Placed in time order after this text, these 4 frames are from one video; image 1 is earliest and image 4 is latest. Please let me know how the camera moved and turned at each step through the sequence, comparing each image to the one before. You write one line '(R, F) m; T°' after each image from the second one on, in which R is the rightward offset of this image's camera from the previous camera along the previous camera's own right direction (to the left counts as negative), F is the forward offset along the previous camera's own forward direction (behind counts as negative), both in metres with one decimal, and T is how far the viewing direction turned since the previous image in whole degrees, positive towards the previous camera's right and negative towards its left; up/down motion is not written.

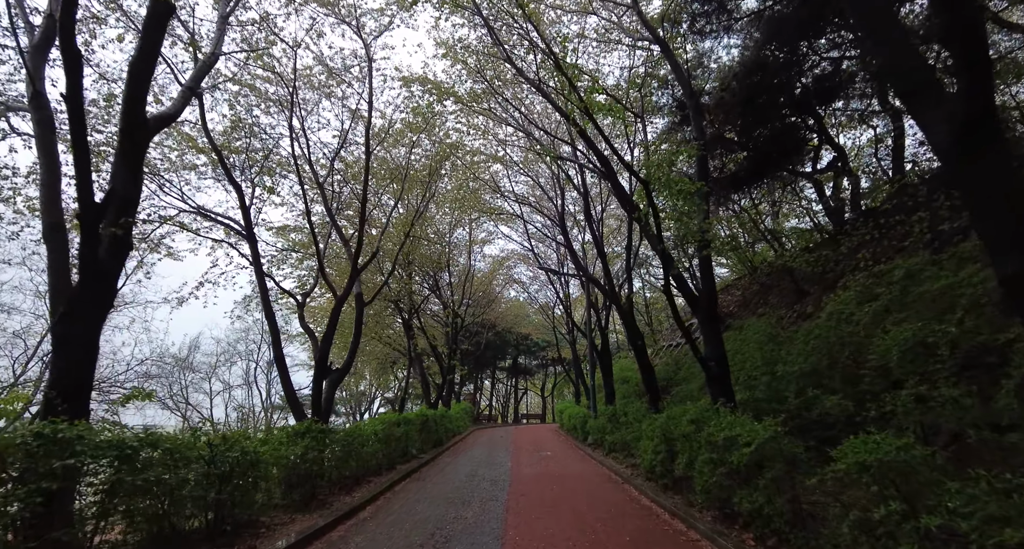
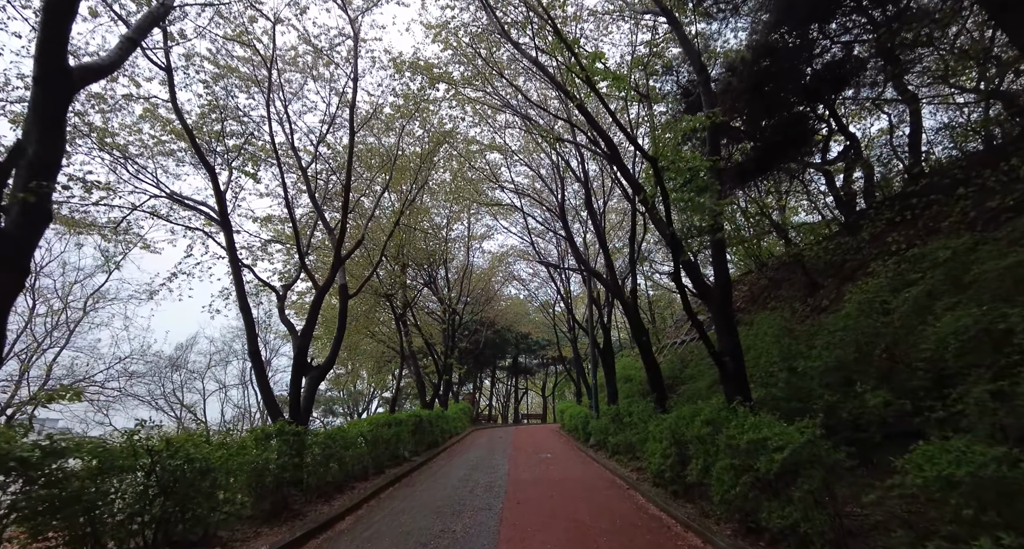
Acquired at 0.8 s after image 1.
(+0.1, +0.7) m; 0°
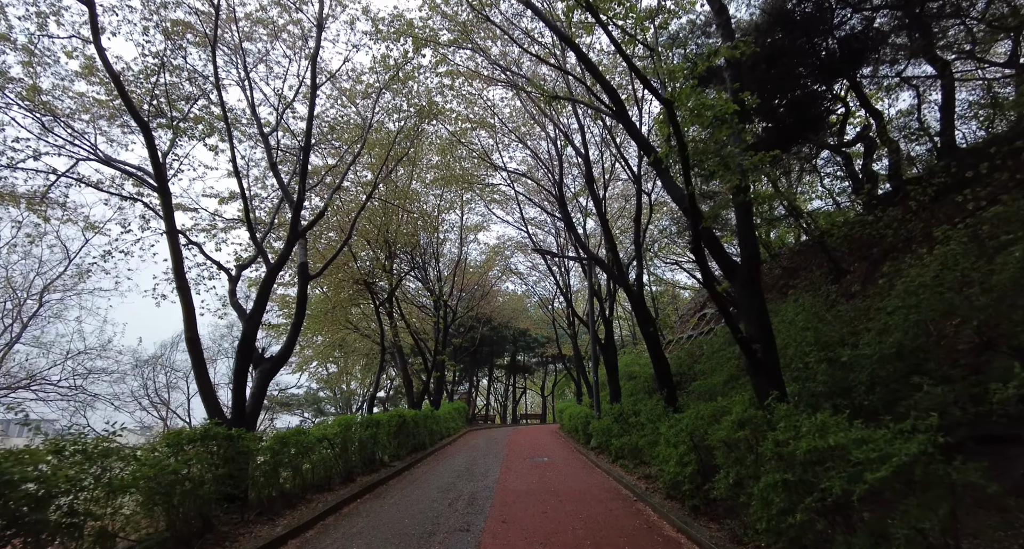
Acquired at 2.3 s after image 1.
(+0.2, +1.2) m; 0°
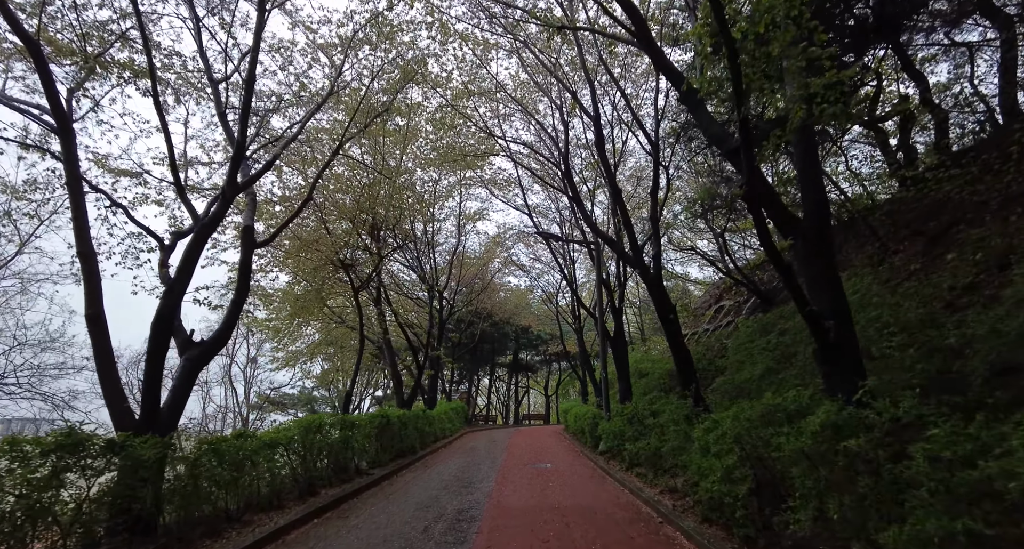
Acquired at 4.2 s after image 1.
(+0.1, +1.5) m; -1°
